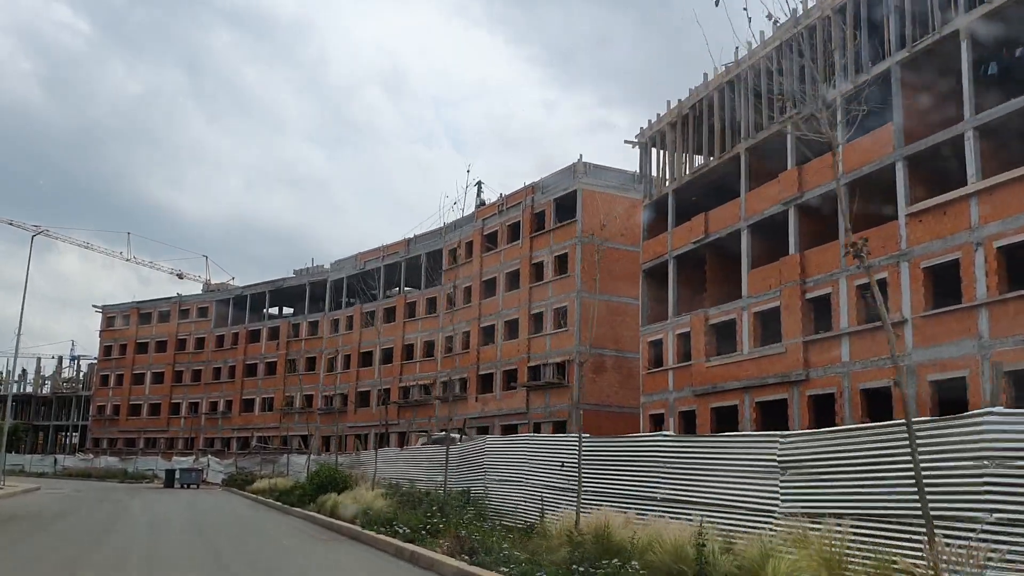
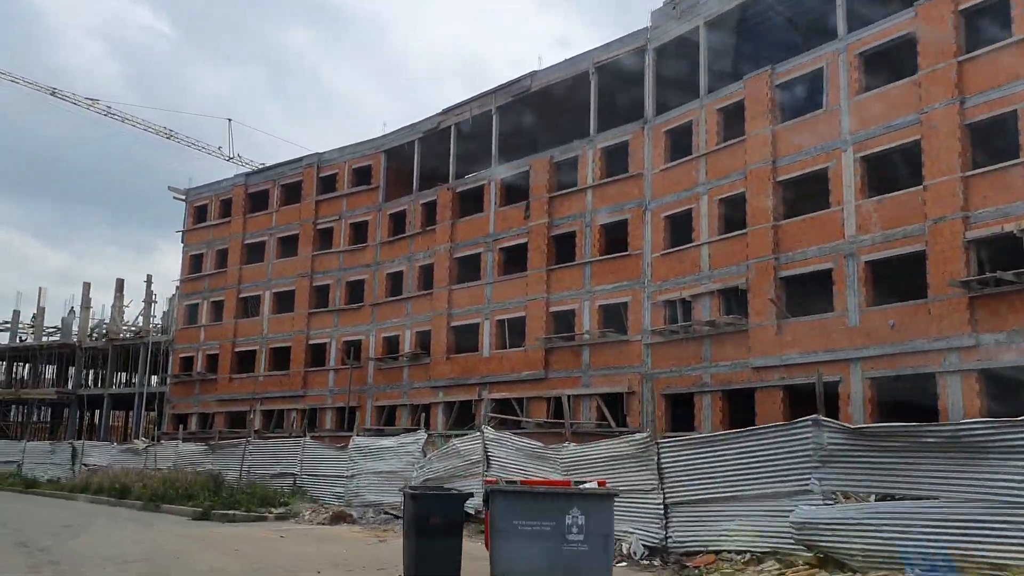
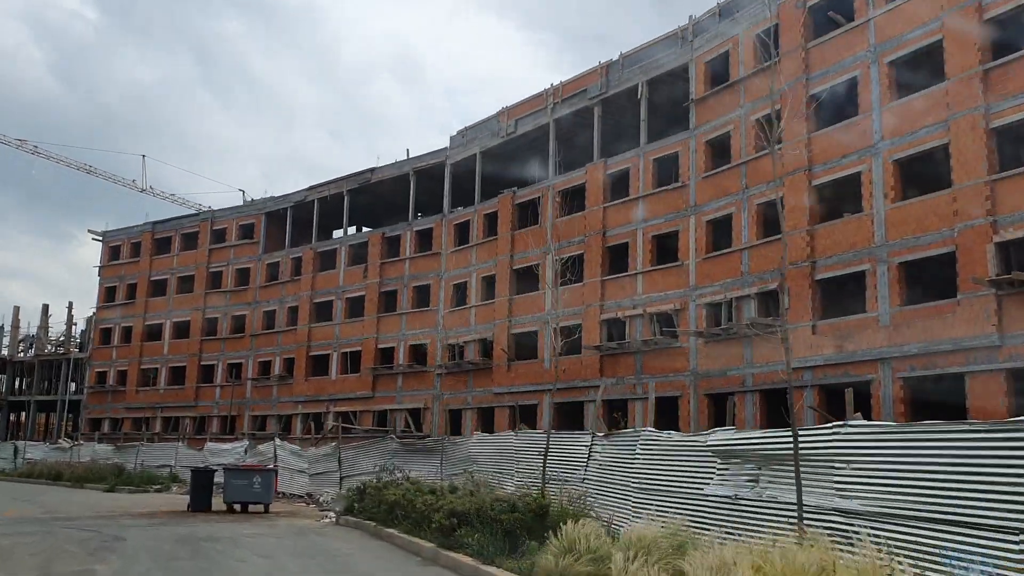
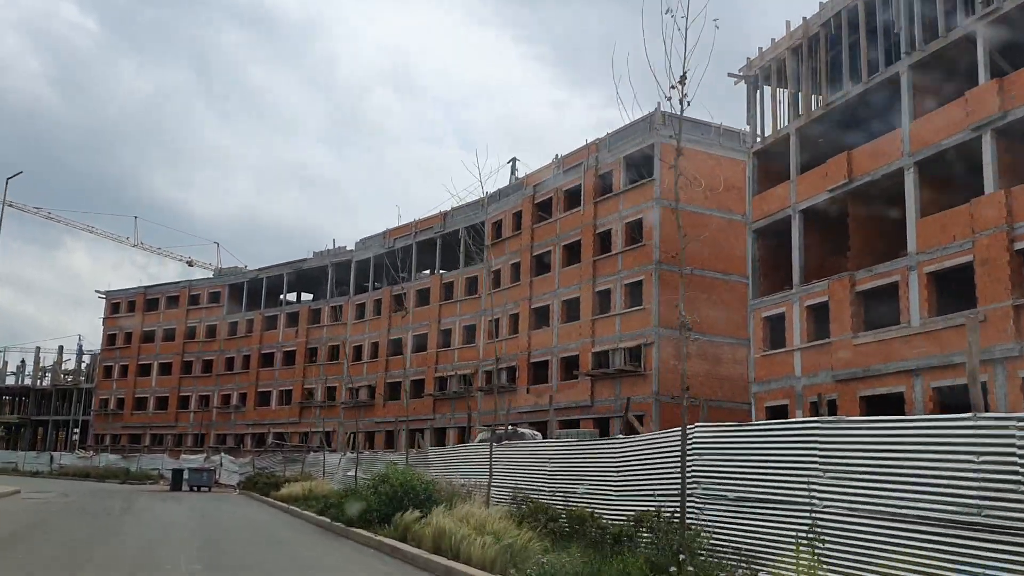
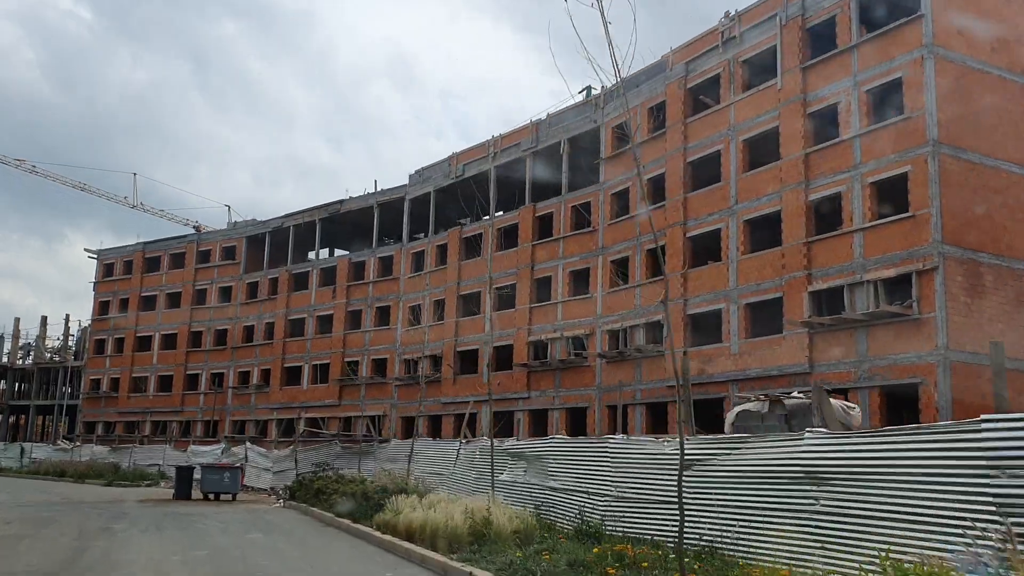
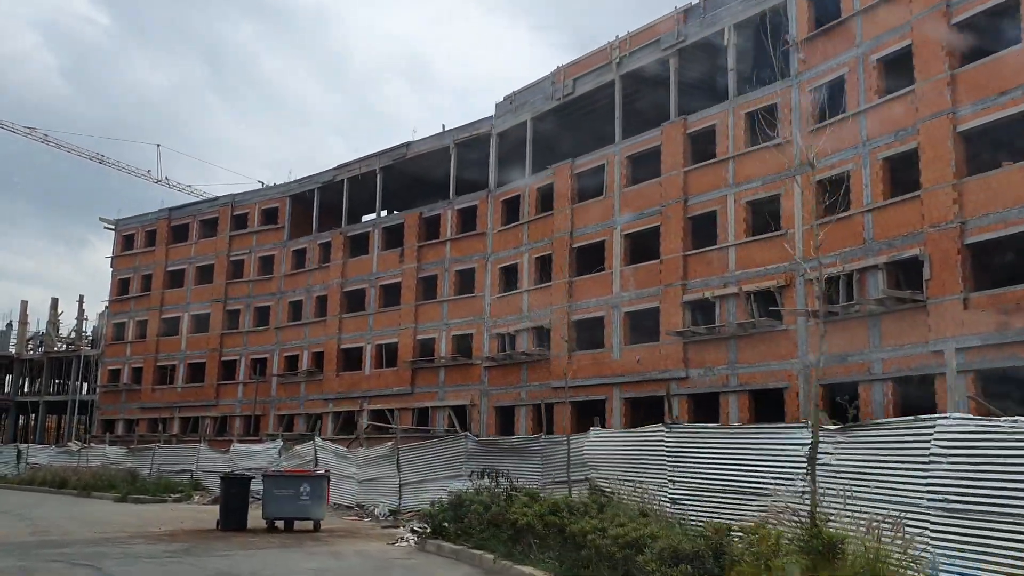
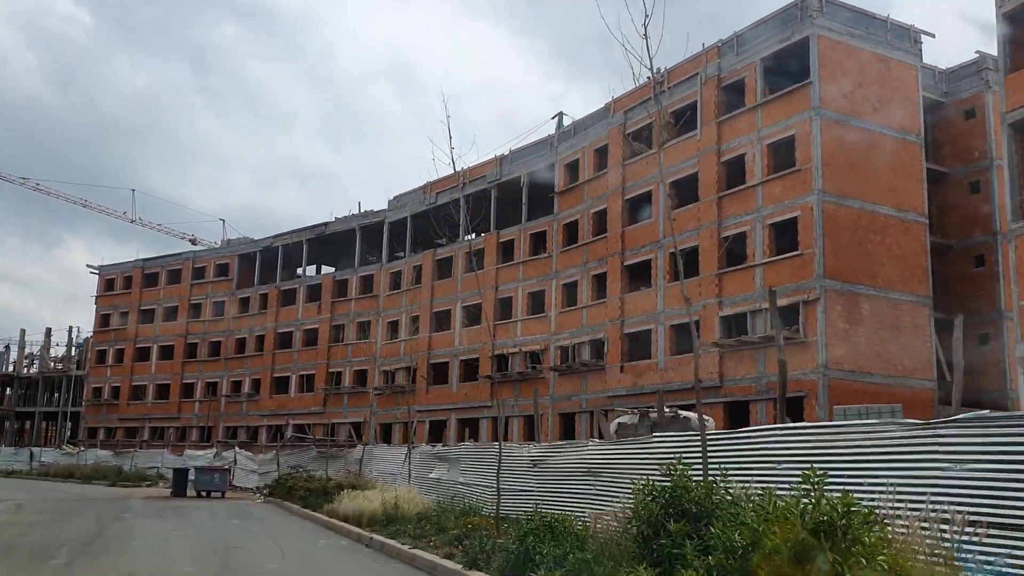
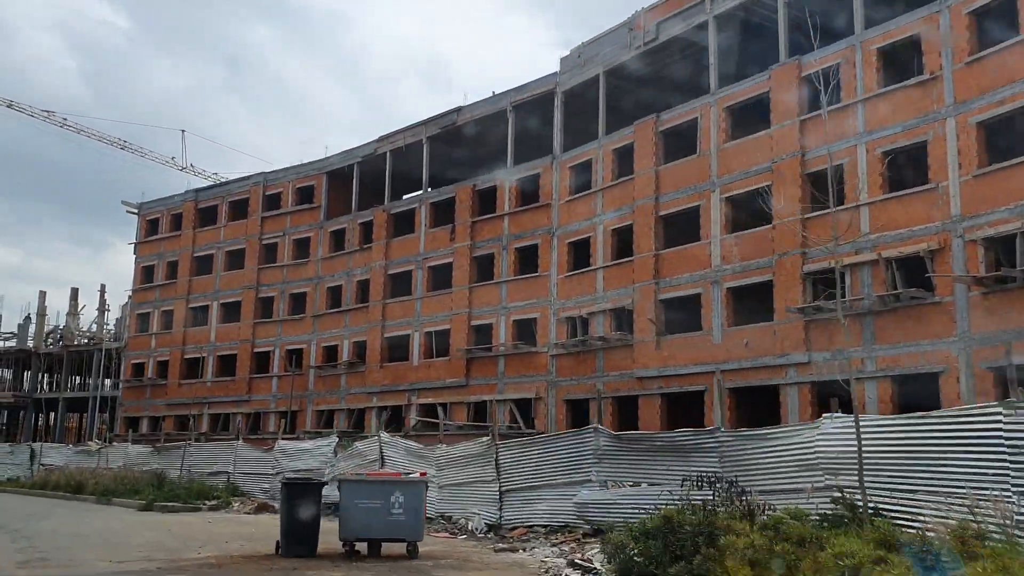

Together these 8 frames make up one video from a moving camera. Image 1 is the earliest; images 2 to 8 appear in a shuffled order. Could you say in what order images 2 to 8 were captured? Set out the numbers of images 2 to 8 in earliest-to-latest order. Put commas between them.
4, 7, 5, 3, 6, 8, 2
